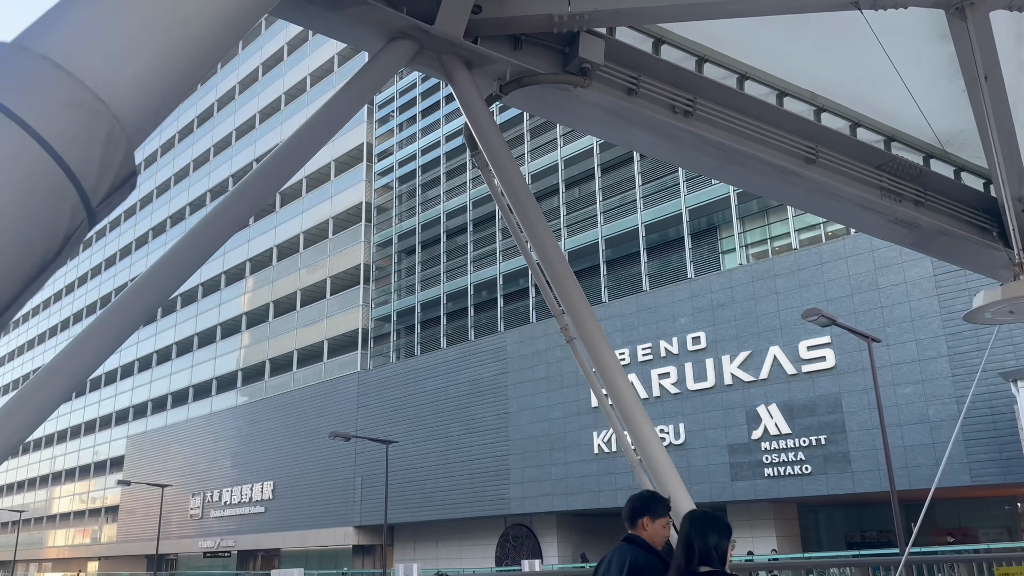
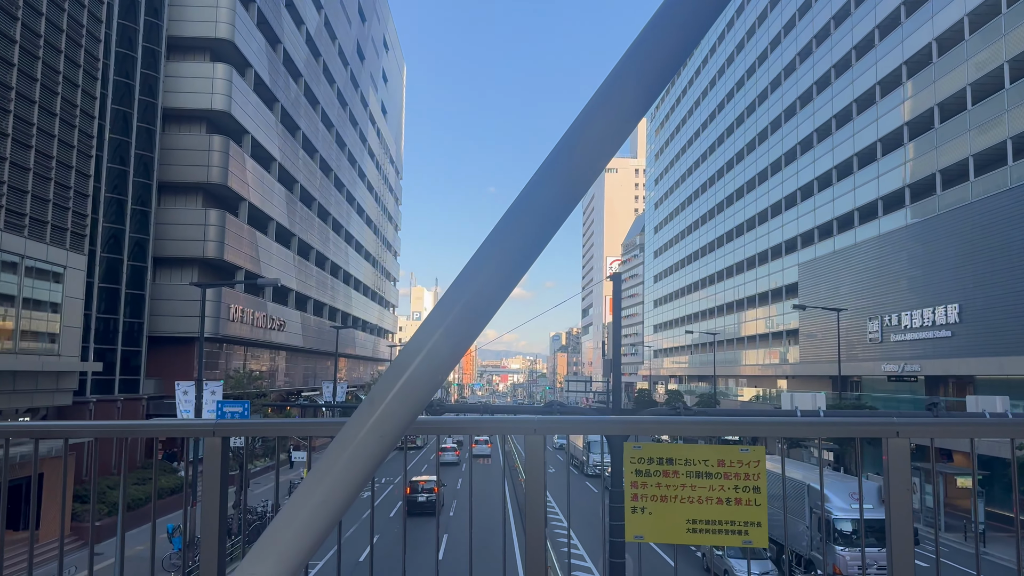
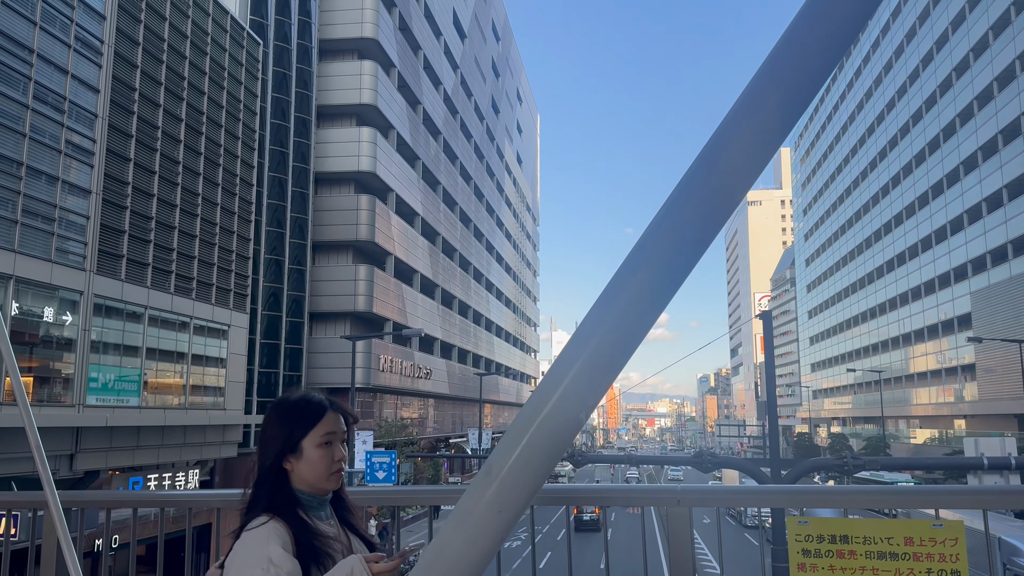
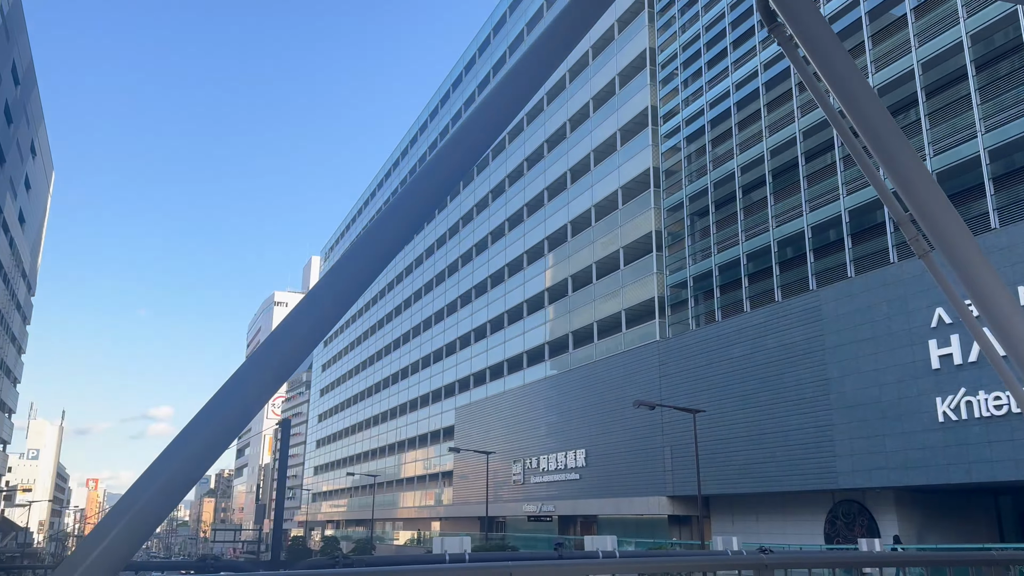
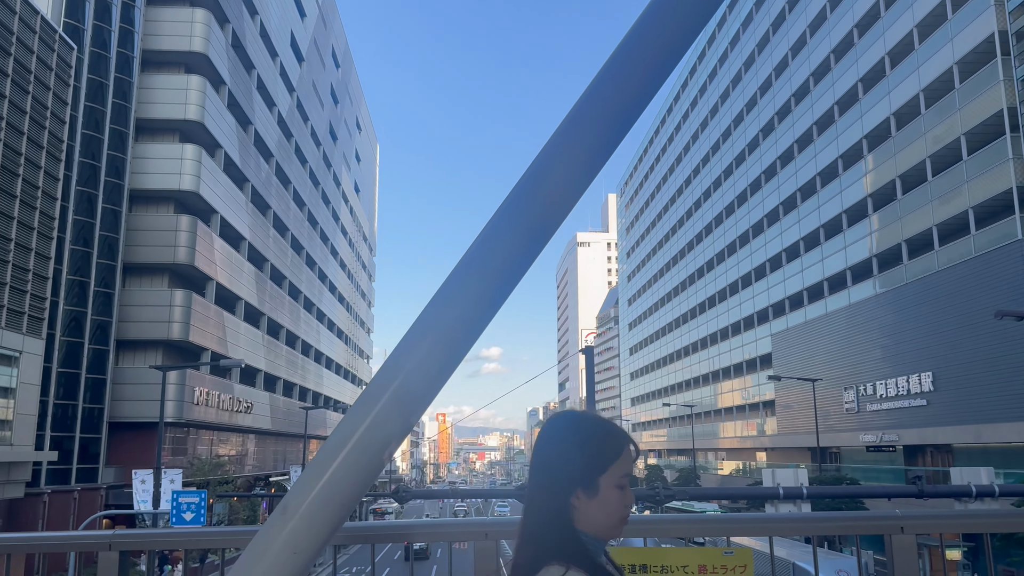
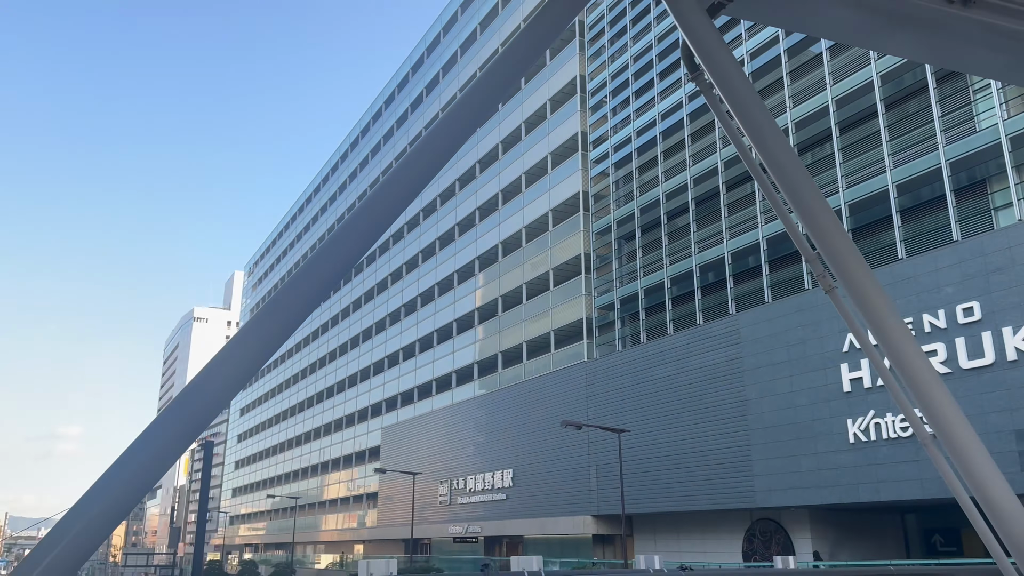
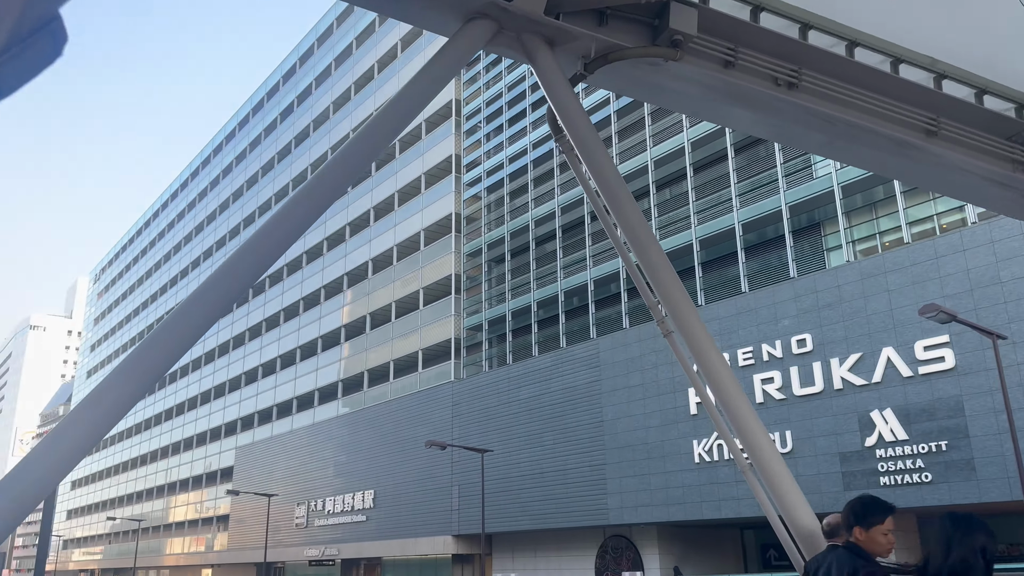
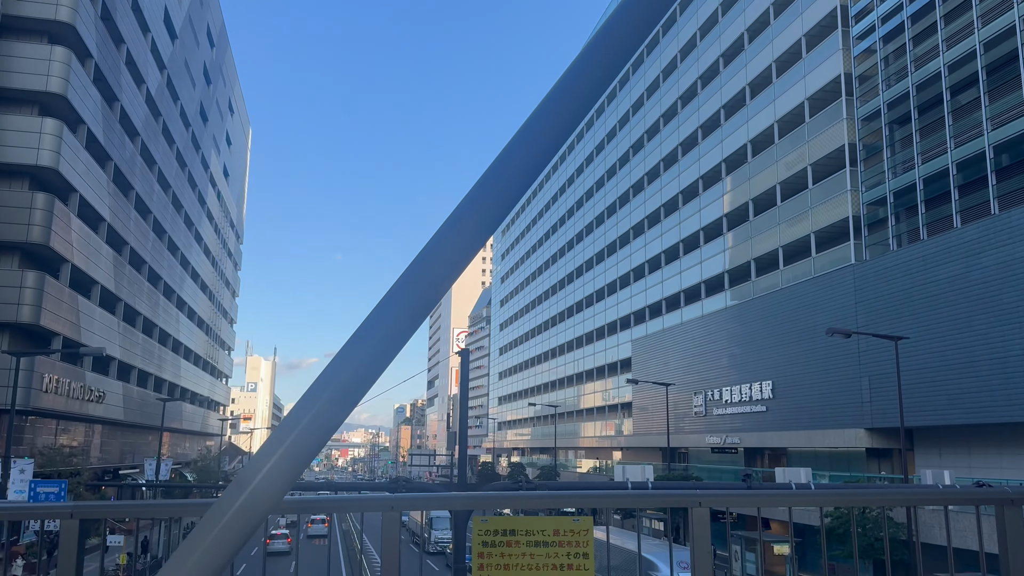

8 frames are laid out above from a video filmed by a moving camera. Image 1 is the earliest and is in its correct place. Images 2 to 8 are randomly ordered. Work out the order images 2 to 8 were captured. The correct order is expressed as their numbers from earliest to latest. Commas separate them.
7, 6, 4, 8, 2, 3, 5
